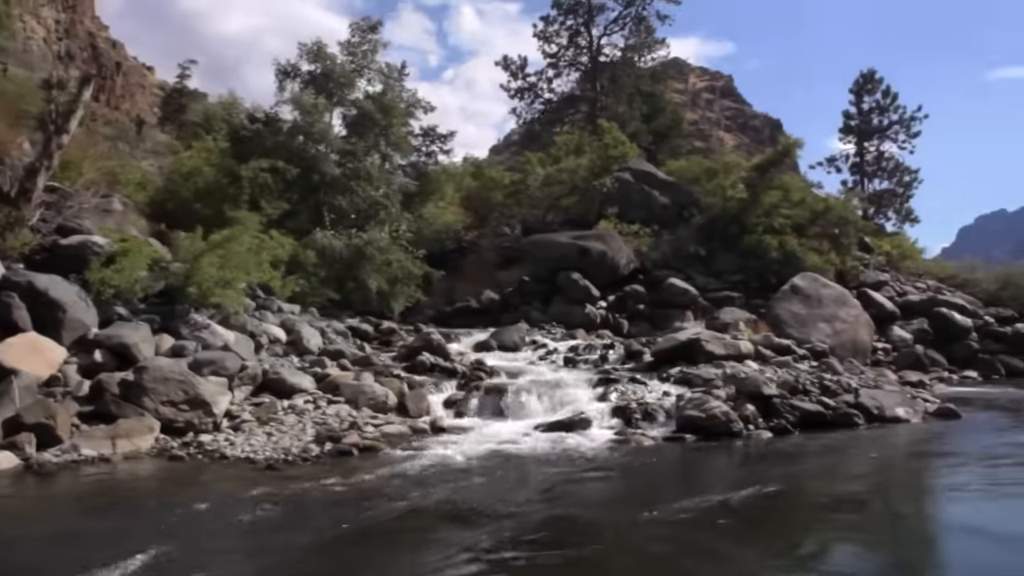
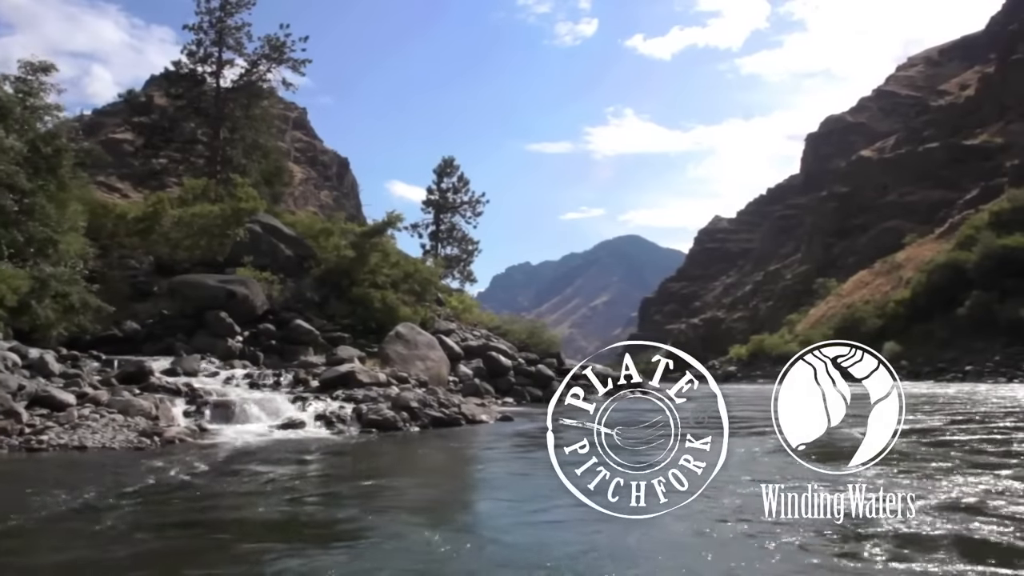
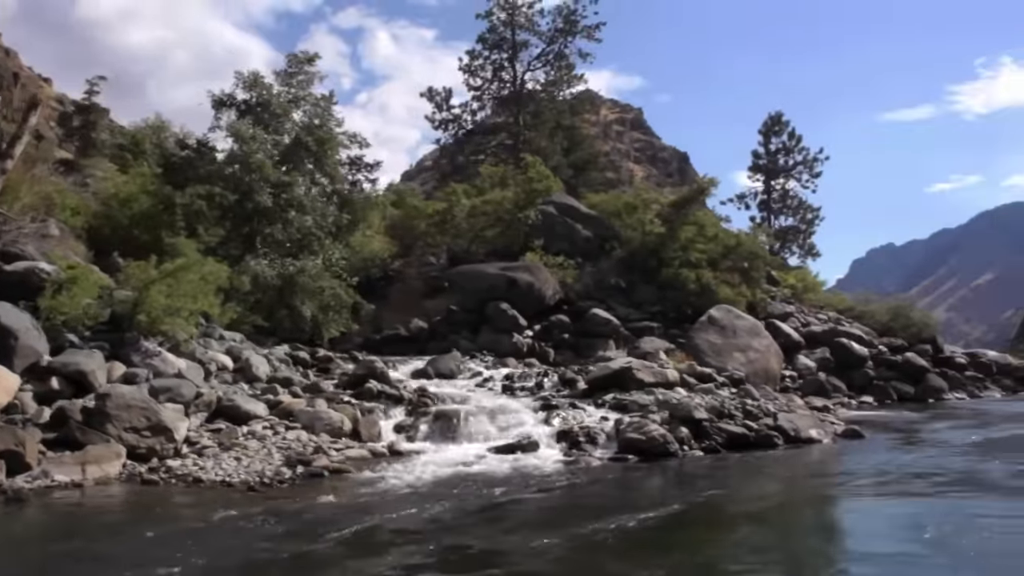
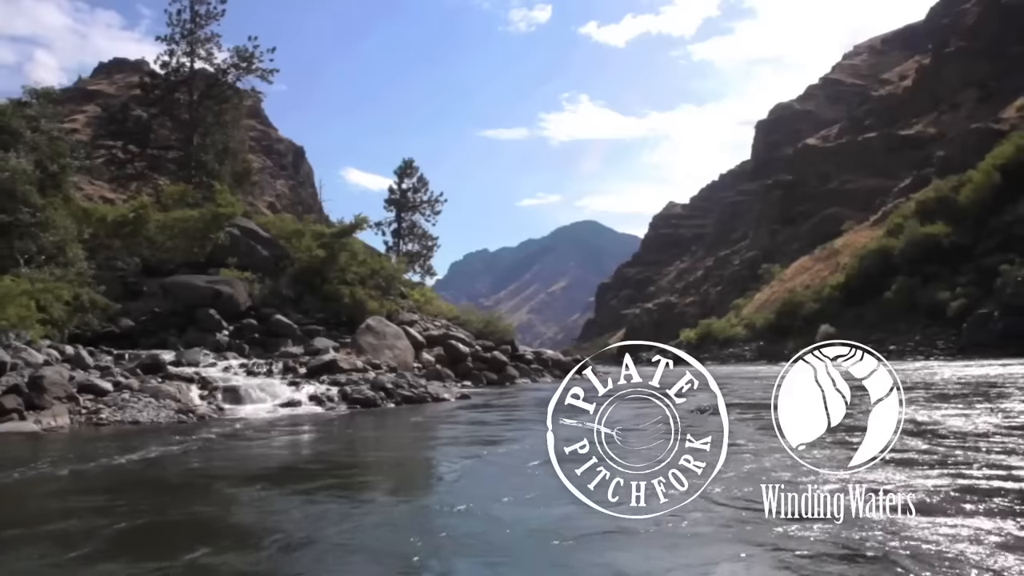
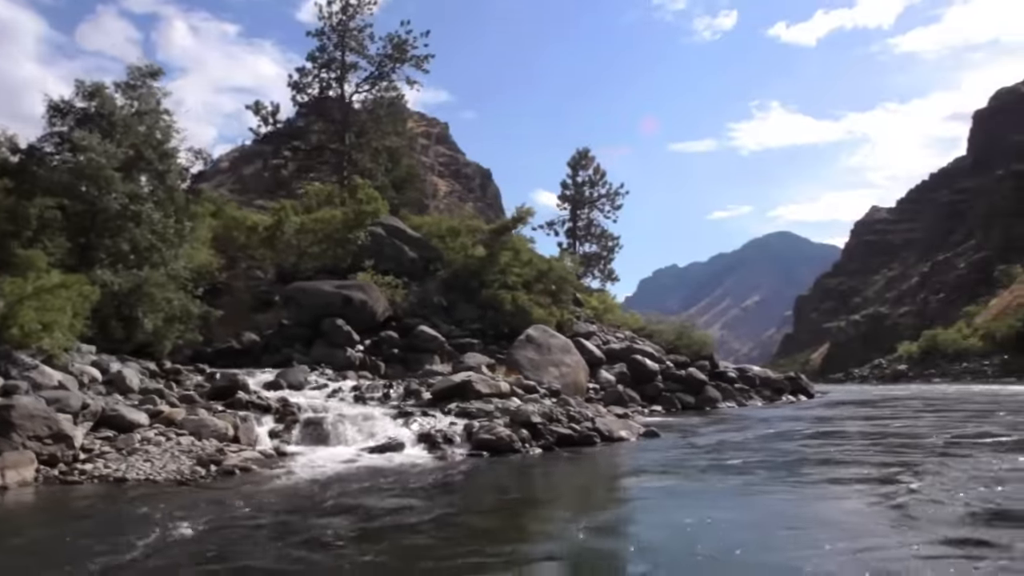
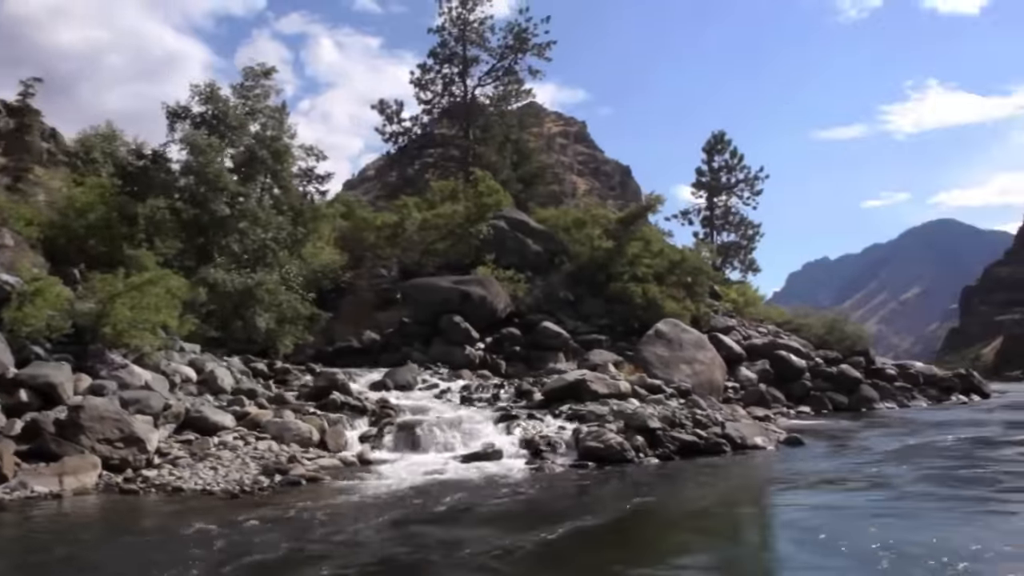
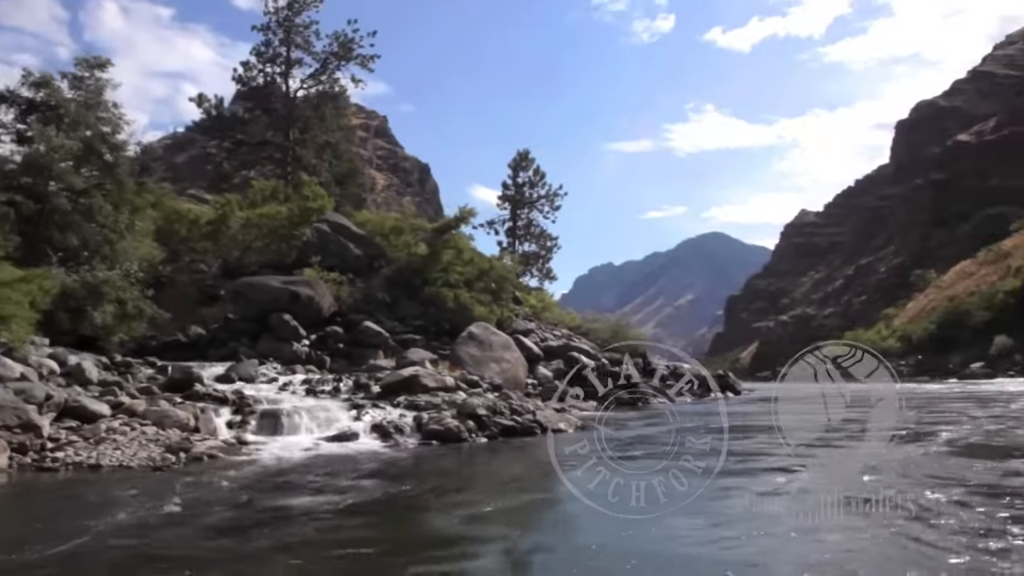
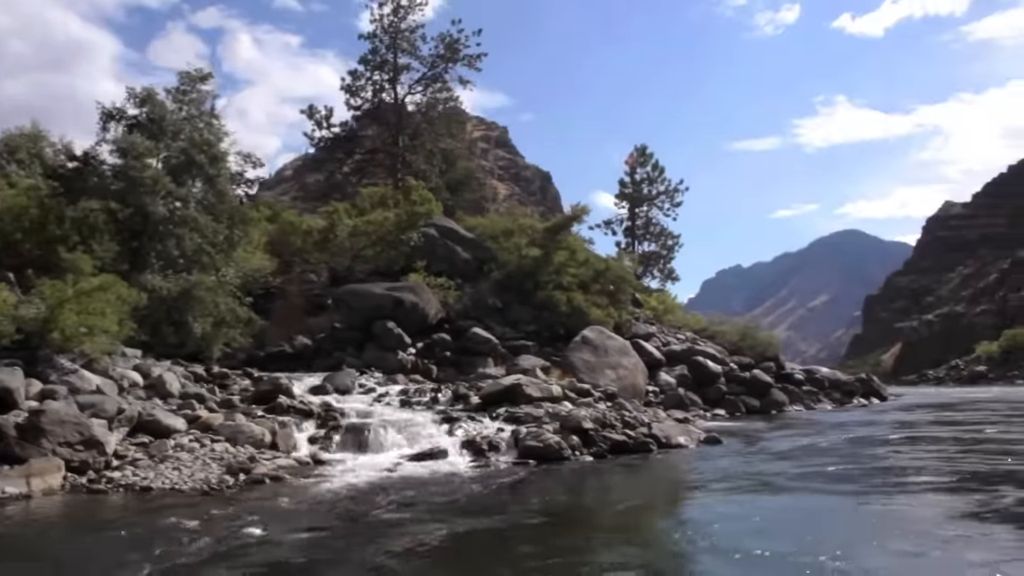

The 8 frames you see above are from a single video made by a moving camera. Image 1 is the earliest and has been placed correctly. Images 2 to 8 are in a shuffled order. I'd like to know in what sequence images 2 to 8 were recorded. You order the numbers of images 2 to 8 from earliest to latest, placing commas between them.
3, 6, 8, 5, 7, 2, 4
